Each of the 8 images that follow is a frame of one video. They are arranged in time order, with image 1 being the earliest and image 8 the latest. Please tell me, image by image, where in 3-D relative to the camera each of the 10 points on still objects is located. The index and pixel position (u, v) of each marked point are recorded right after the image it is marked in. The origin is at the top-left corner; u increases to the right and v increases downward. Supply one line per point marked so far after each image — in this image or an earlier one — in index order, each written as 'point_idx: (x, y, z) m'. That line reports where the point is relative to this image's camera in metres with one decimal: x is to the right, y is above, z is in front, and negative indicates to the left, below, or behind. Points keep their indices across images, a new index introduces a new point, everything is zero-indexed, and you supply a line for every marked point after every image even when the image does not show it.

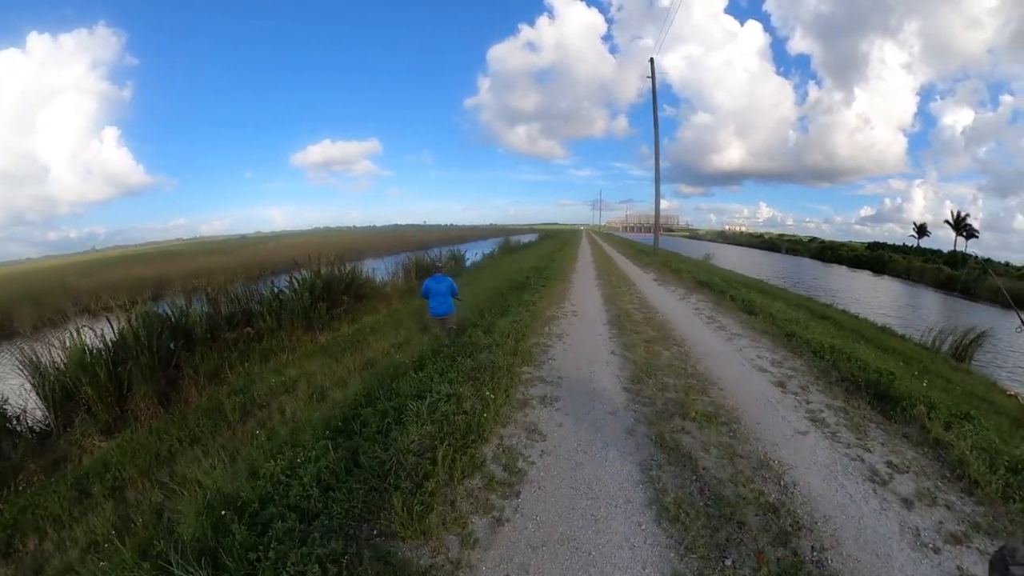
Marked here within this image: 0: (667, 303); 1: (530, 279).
0: (+2.7, -0.2, +9.4) m
1: (+0.3, +0.3, +12.6) m
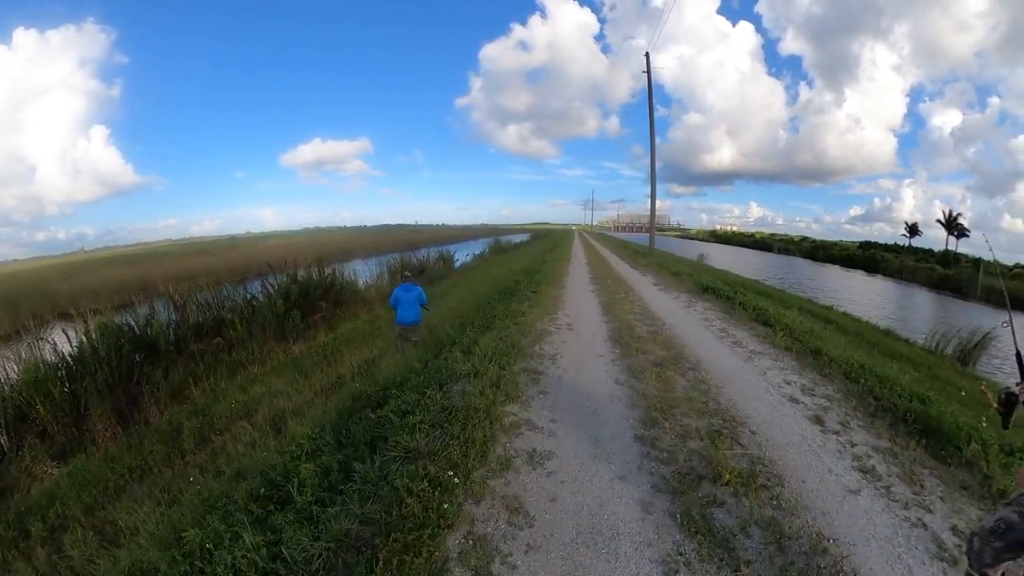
0: (+2.5, -0.3, +8.5) m
1: (+0.1, +0.2, +11.6) m
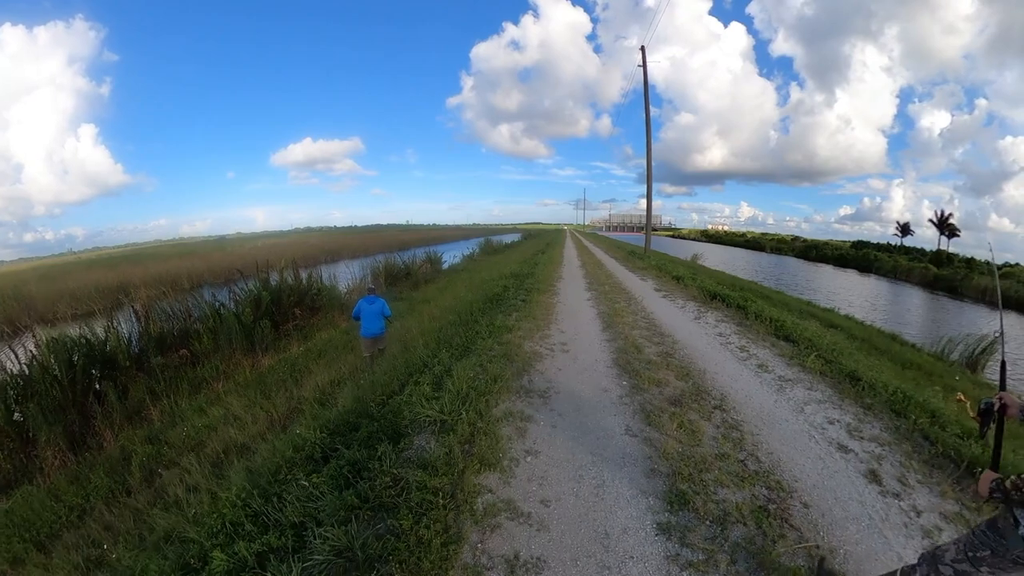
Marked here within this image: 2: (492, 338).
0: (+2.3, -0.5, +7.5) m
1: (-0.1, 0.0, +10.6) m
2: (-0.3, -0.6, +5.8) m
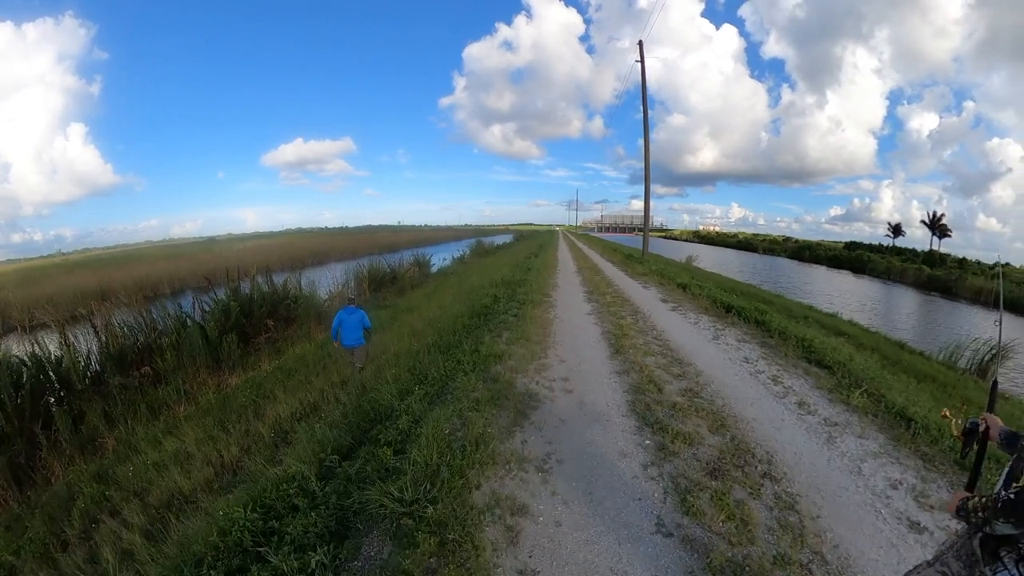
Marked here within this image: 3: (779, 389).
0: (+2.2, -0.7, +6.5) m
1: (-0.3, -0.2, +9.6) m
2: (-0.4, -0.8, +4.9) m
3: (+2.6, -1.0, +5.2) m
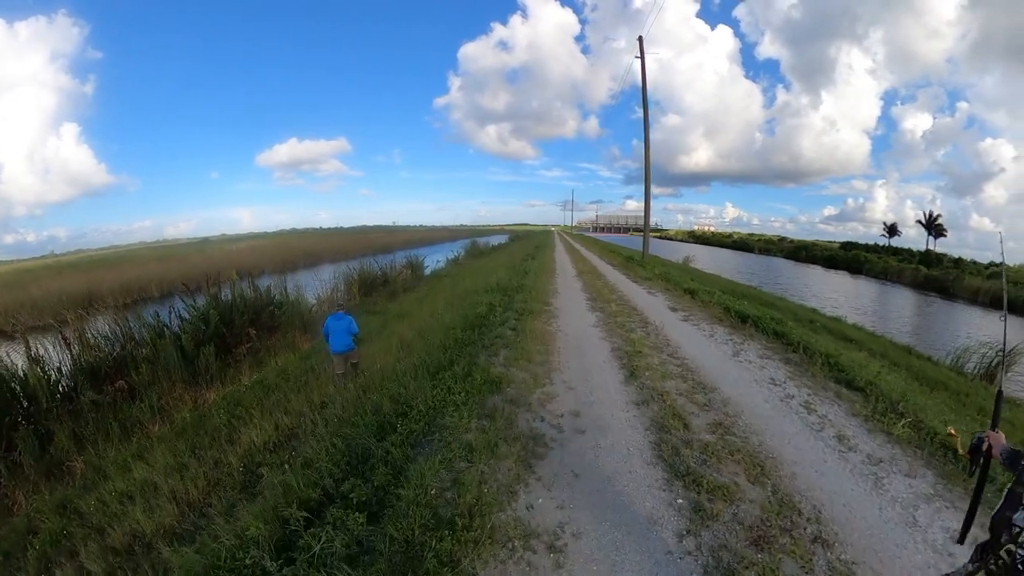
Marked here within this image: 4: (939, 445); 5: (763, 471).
0: (+2.2, -0.8, +5.9) m
1: (-0.3, -0.3, +9.0) m
2: (-0.4, -0.9, +4.2) m
3: (+2.6, -1.1, +4.7) m
4: (+3.7, -1.3, +4.6) m
5: (+1.7, -1.2, +3.6) m
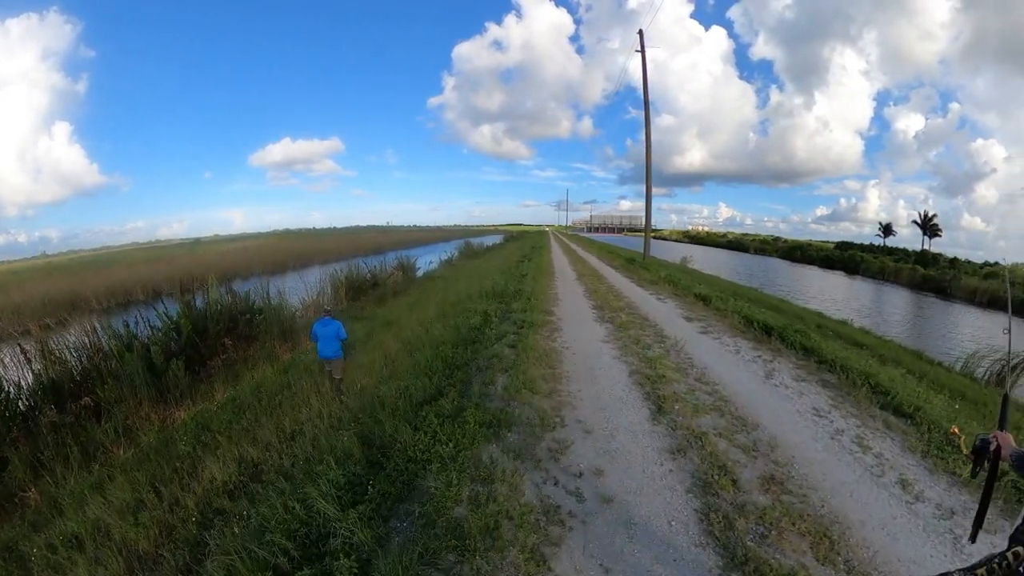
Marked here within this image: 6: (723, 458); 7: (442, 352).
0: (+2.2, -0.9, +5.1) m
1: (-0.3, -0.5, +8.2) m
2: (-0.3, -1.1, +3.4) m
3: (+2.7, -1.3, +3.8) m
4: (+3.7, -1.4, +3.8) m
5: (+1.7, -1.3, +2.8) m
6: (+1.3, -1.1, +3.4) m
7: (-0.8, -0.8, +6.3) m
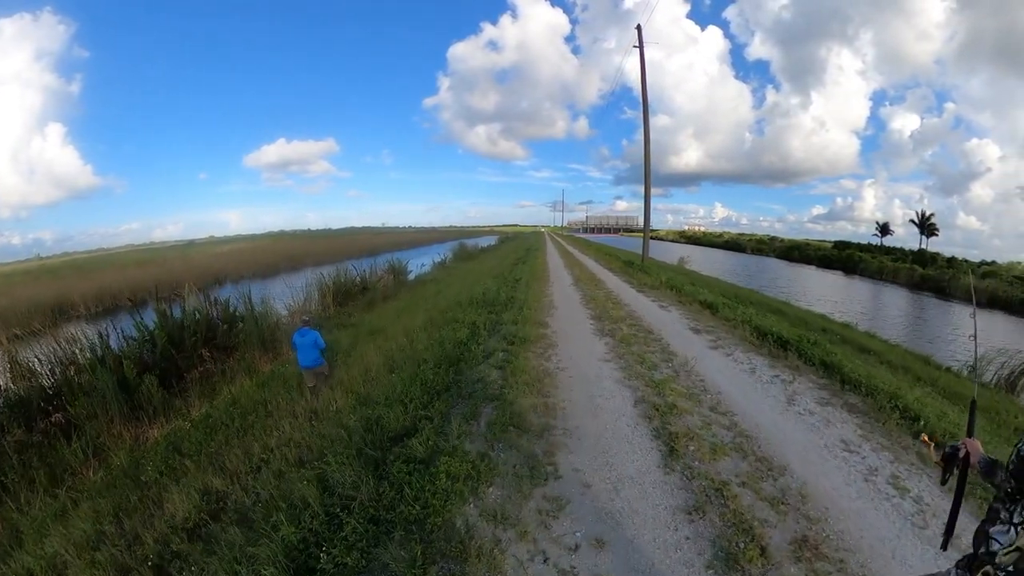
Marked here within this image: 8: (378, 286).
0: (+2.1, -1.1, +4.5) m
1: (-0.5, -0.6, +7.5) m
2: (-0.4, -1.2, +2.8) m
3: (+2.6, -1.4, +3.2) m
4: (+3.6, -1.5, +3.2) m
5: (+1.6, -1.4, +2.2) m
6: (+1.2, -1.3, +2.8) m
7: (-0.9, -0.9, +5.6) m
8: (-4.9, +0.1, +19.6) m
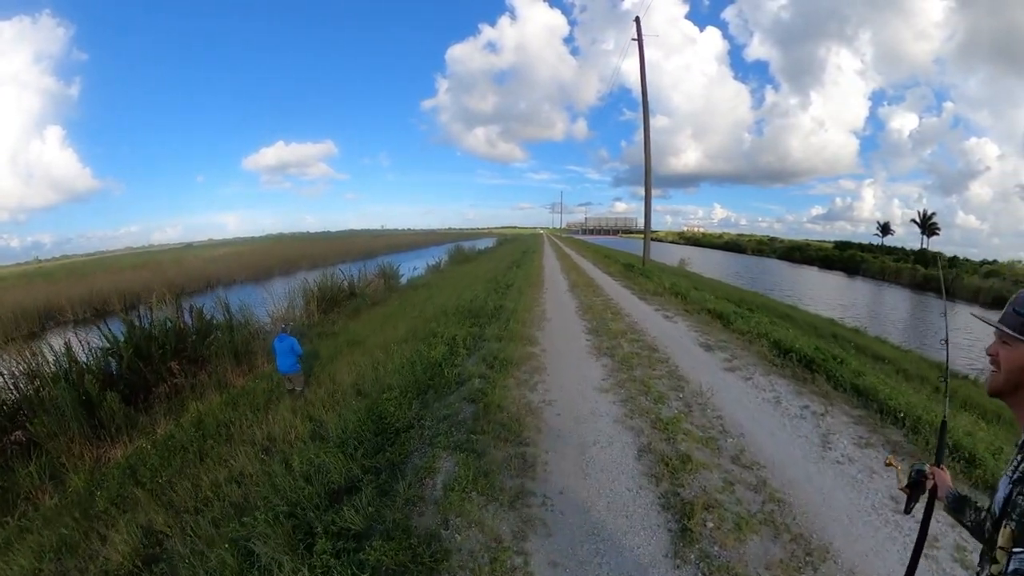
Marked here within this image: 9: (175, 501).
0: (+1.9, -1.2, +3.6) m
1: (-0.7, -0.8, +6.7) m
2: (-0.6, -1.3, +1.9) m
3: (+2.4, -1.5, +2.4) m
4: (+3.4, -1.6, +2.4) m
5: (+1.4, -1.6, +1.3) m
6: (+1.0, -1.4, +2.0) m
7: (-1.1, -1.1, +4.8) m
8: (-5.1, -0.1, +18.8) m
9: (-4.0, -2.2, +5.9) m
